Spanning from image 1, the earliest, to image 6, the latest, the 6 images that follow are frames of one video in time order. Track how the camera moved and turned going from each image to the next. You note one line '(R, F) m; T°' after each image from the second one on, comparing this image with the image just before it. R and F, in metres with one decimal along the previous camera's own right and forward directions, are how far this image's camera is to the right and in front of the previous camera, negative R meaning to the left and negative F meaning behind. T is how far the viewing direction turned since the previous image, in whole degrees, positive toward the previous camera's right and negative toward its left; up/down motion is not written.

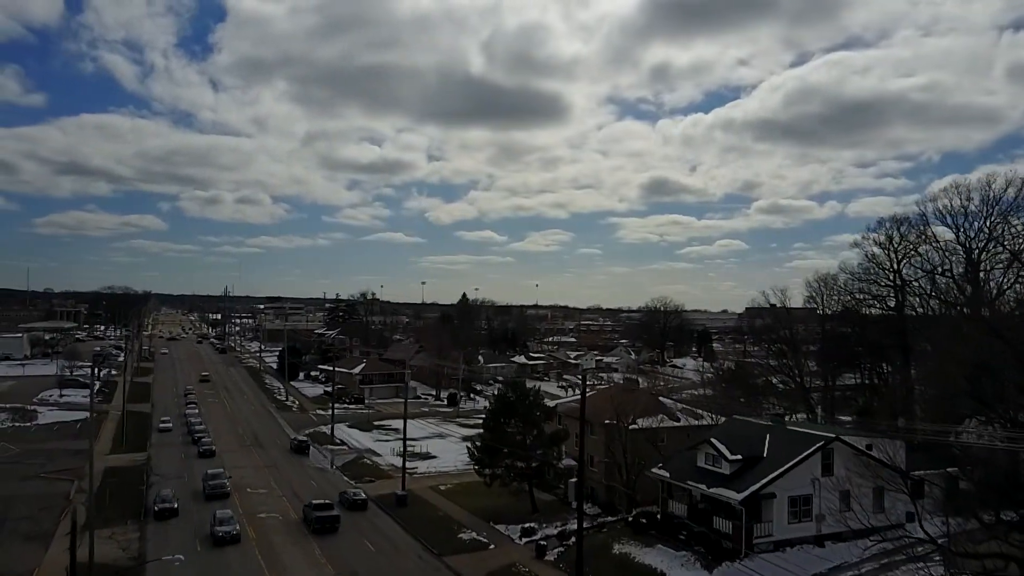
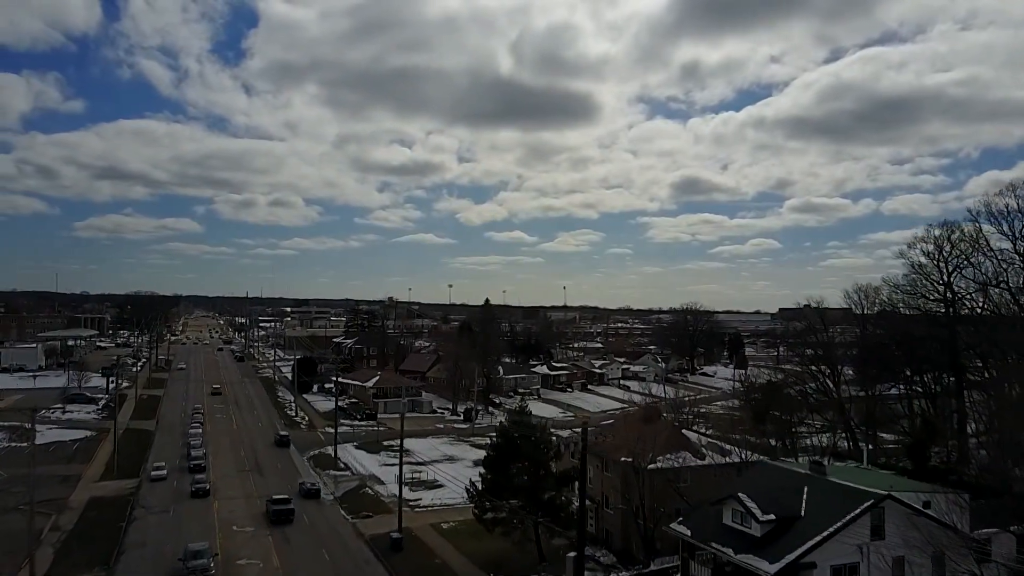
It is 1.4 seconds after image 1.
(+0.5, +1.7) m; -2°
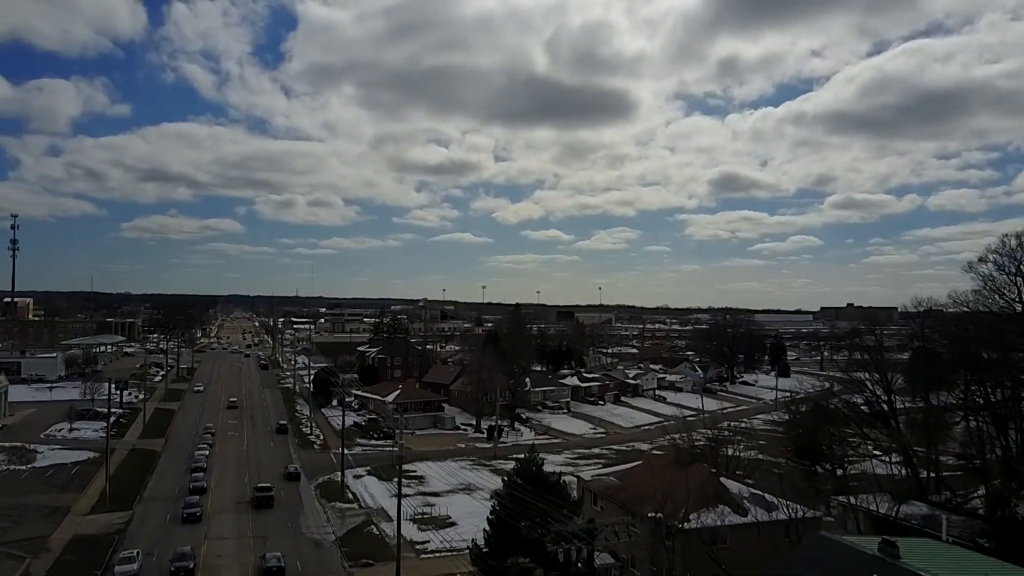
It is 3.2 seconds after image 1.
(+0.4, +2.0) m; -3°
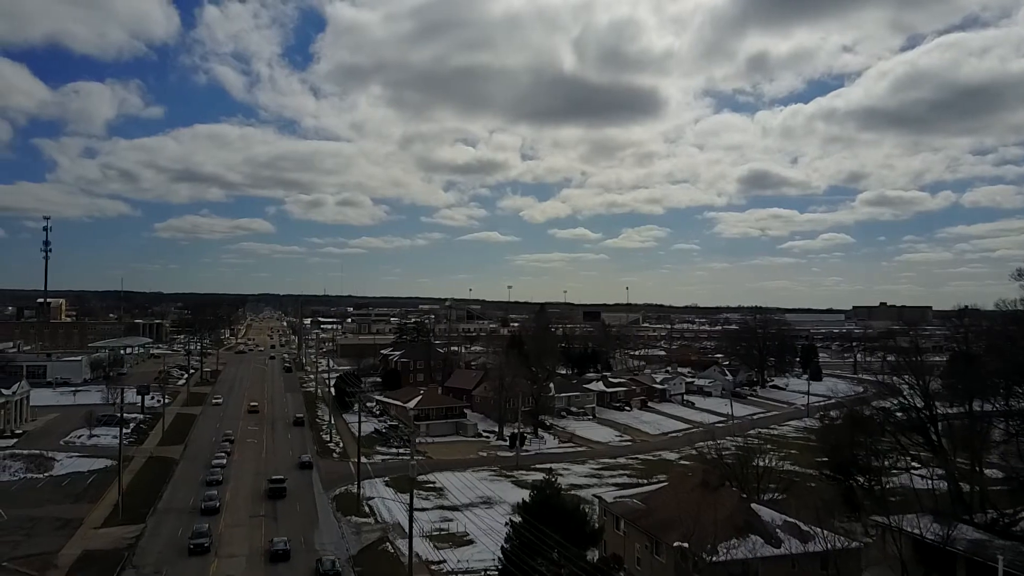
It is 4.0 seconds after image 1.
(+0.2, +0.8) m; -2°
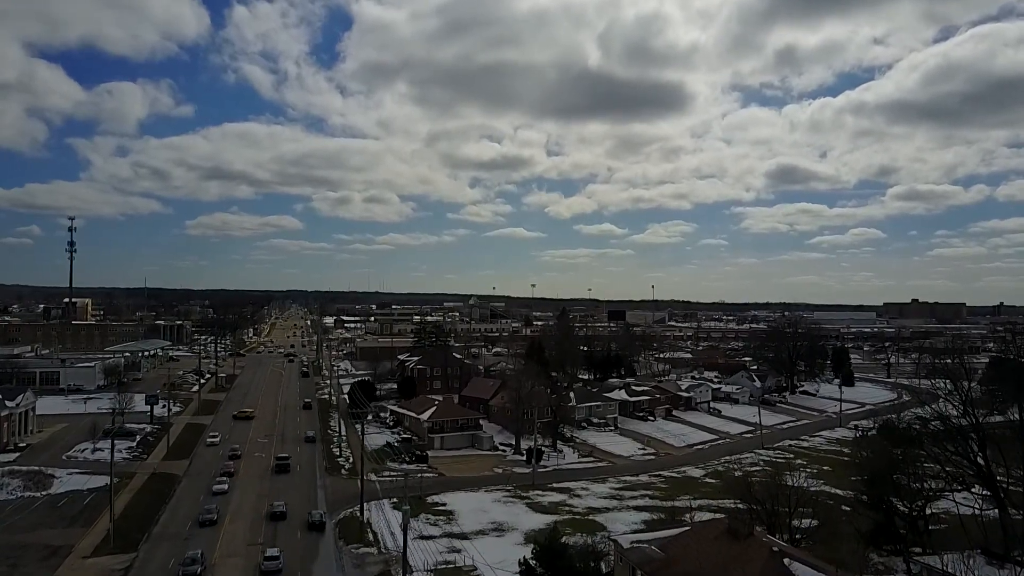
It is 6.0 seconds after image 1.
(+0.3, +1.4) m; -2°
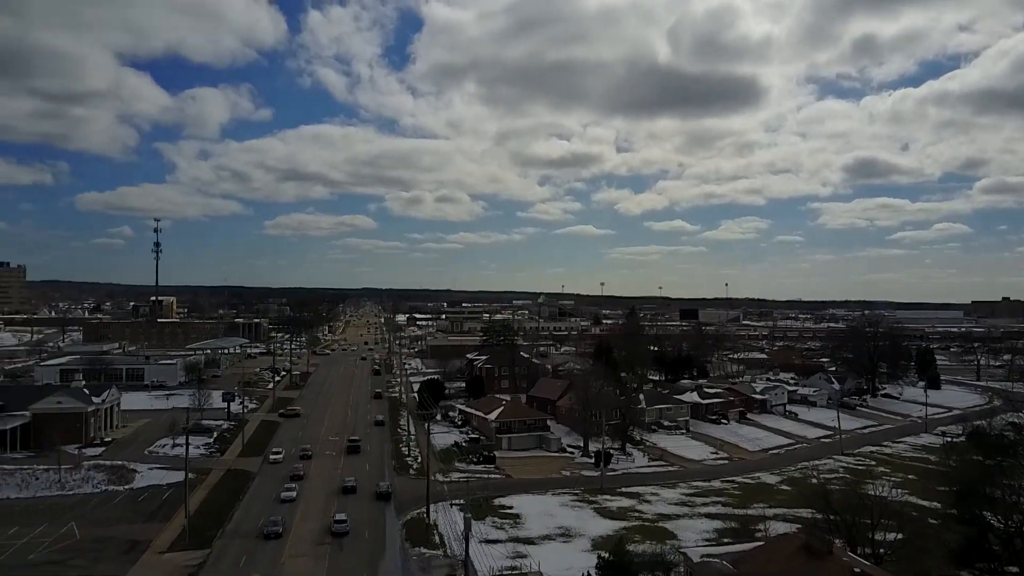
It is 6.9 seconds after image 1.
(+0.1, +0.3) m; -5°
